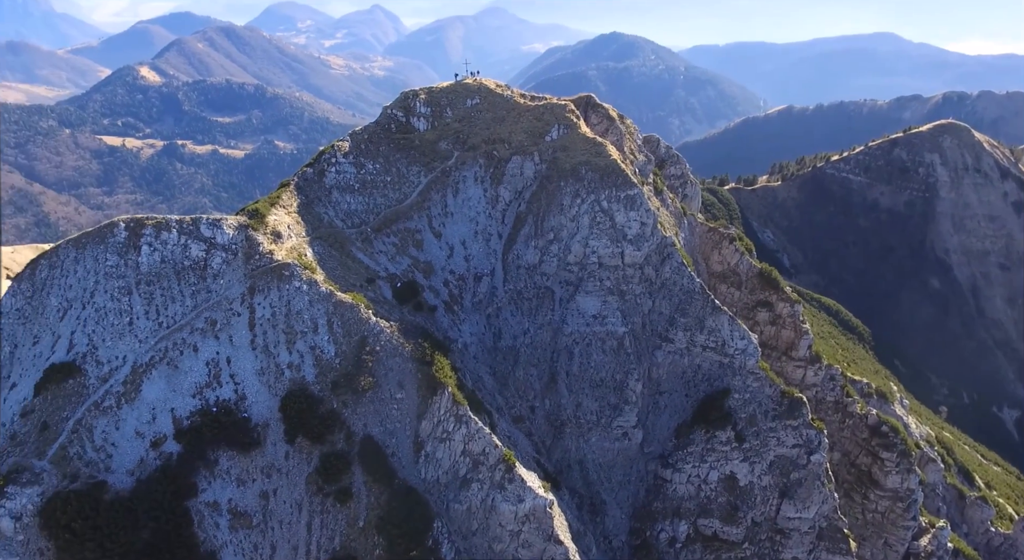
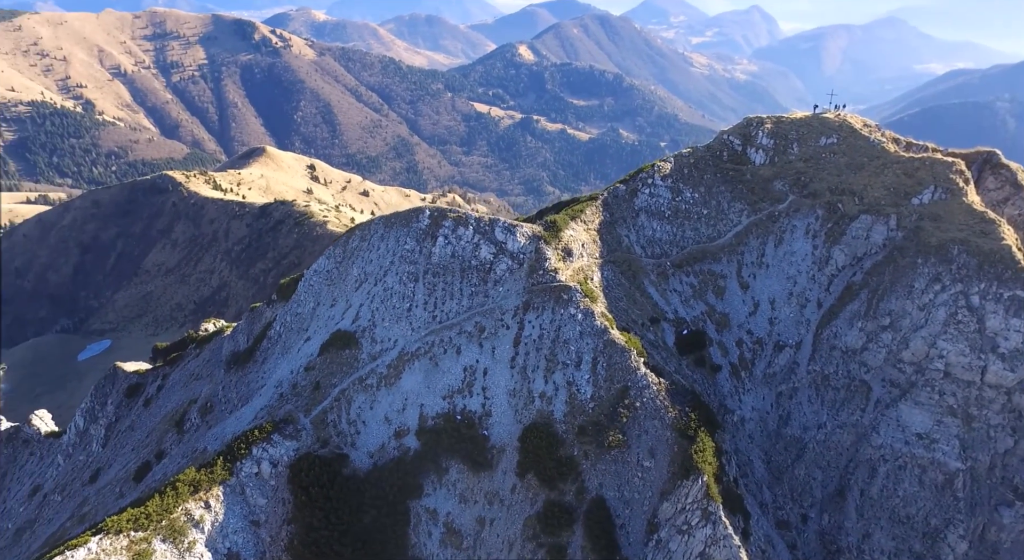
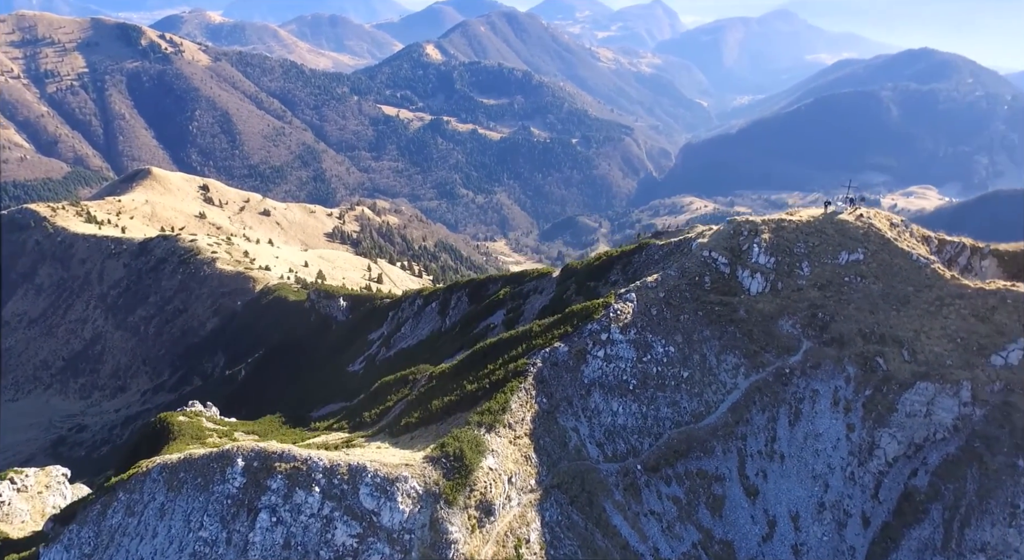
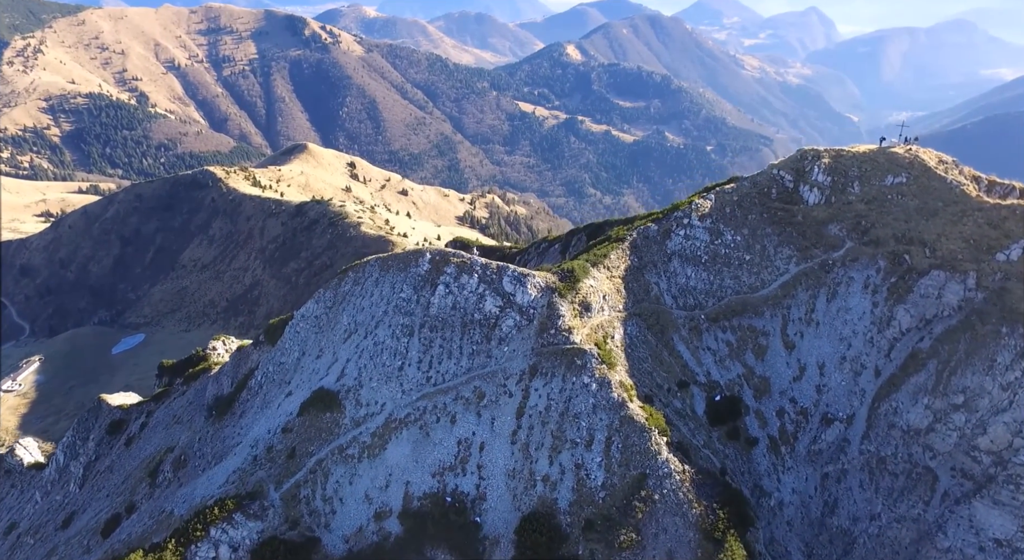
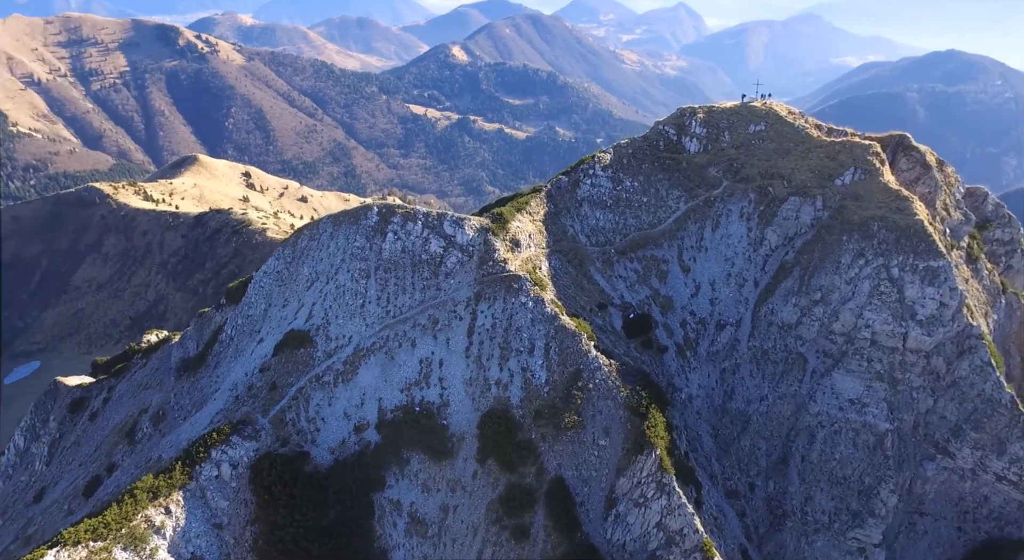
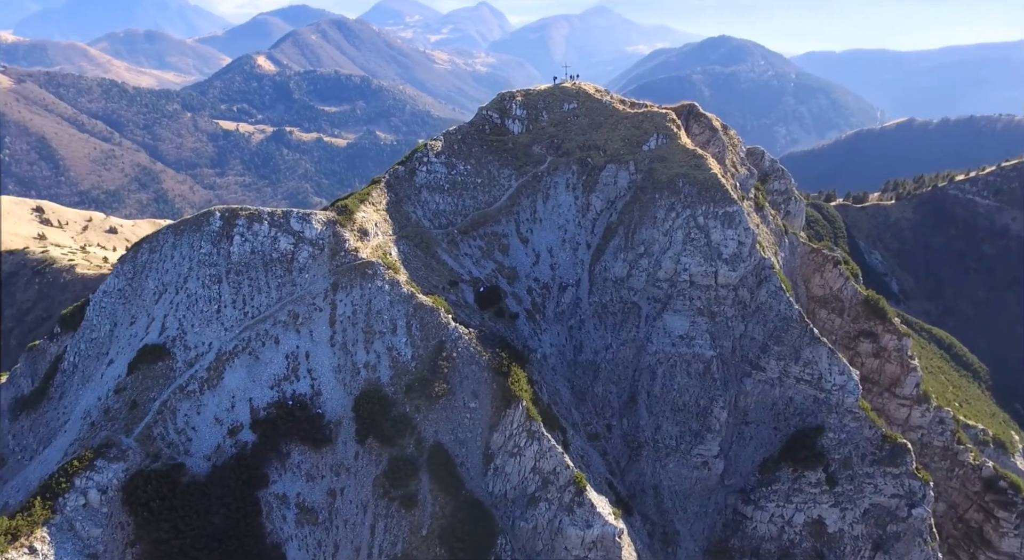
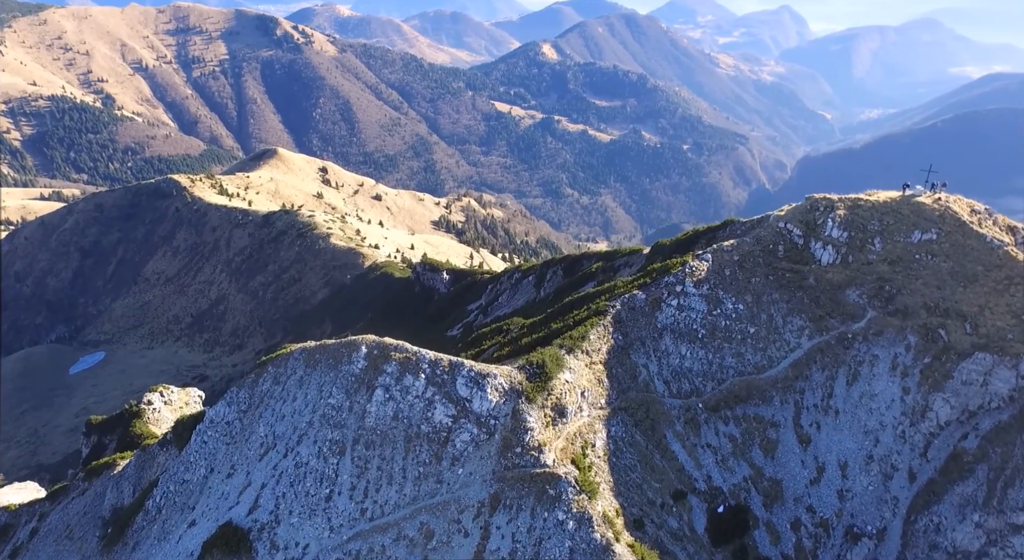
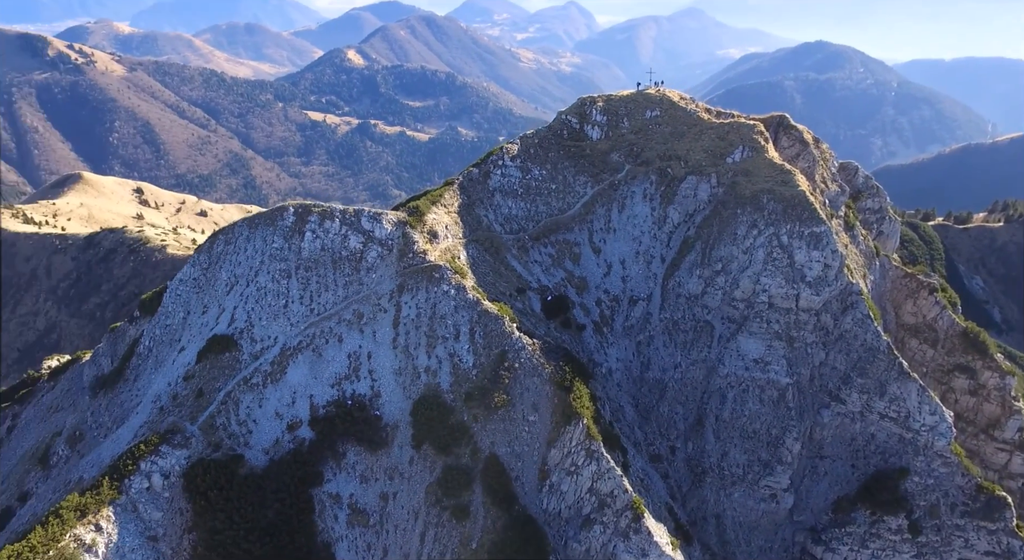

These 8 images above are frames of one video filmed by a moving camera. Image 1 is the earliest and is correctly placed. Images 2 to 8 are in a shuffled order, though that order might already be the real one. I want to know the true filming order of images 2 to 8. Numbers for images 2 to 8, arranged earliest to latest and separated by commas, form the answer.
6, 8, 5, 2, 4, 7, 3
